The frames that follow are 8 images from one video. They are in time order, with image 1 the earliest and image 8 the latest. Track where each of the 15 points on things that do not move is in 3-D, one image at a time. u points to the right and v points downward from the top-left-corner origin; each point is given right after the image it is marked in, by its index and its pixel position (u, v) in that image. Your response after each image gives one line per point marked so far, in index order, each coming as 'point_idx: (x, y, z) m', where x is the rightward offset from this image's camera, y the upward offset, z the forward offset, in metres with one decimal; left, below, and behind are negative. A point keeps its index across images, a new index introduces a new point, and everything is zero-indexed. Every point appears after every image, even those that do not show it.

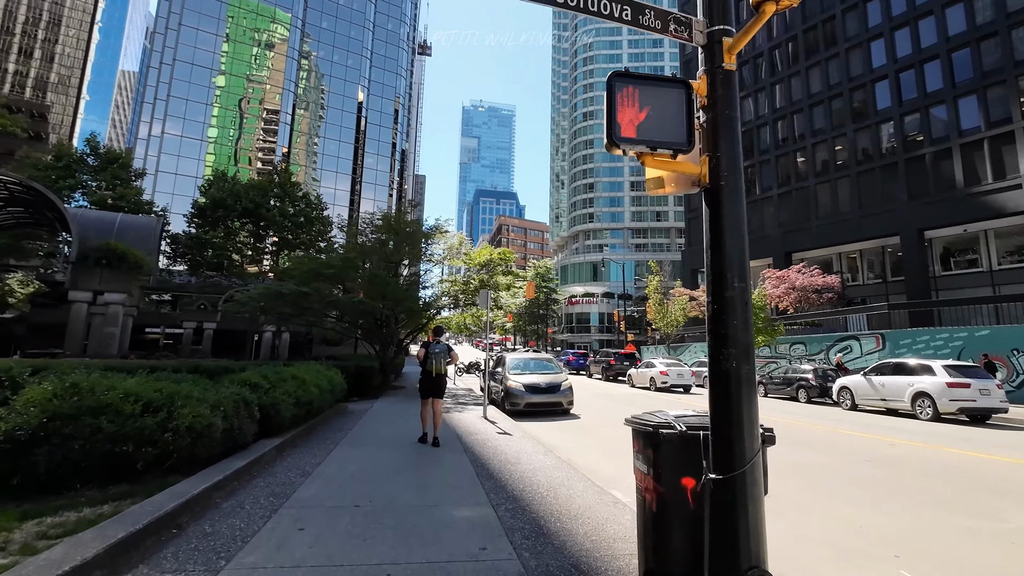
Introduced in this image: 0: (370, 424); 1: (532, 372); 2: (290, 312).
0: (-2.6, -2.5, +9.8) m
1: (+0.6, -2.2, +13.3) m
2: (-7.7, -0.7, +18.1) m
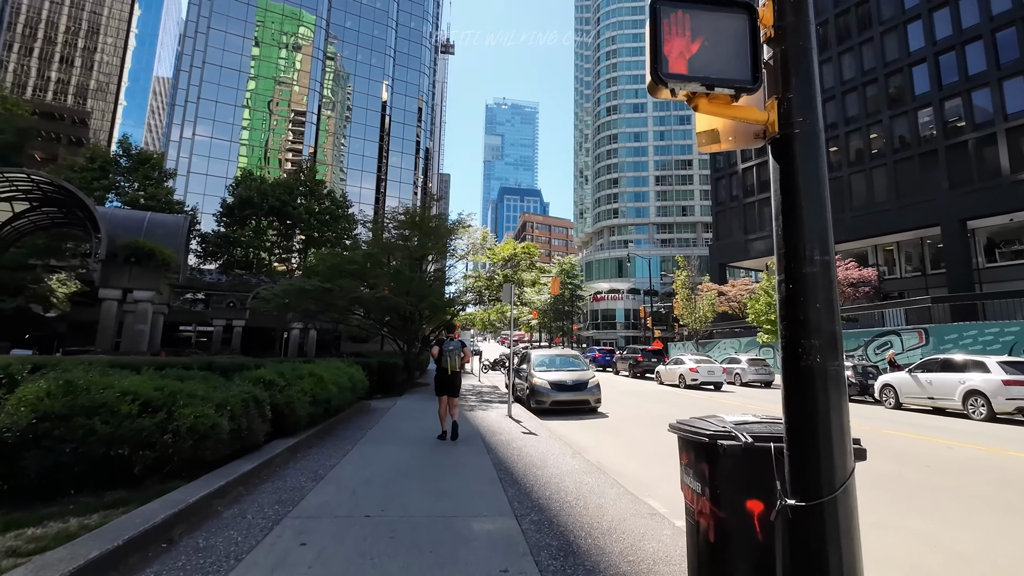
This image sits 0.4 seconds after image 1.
0: (-2.2, -2.4, +9.5) m
1: (+1.2, -2.0, +12.9) m
2: (-6.8, -0.6, +18.1) m
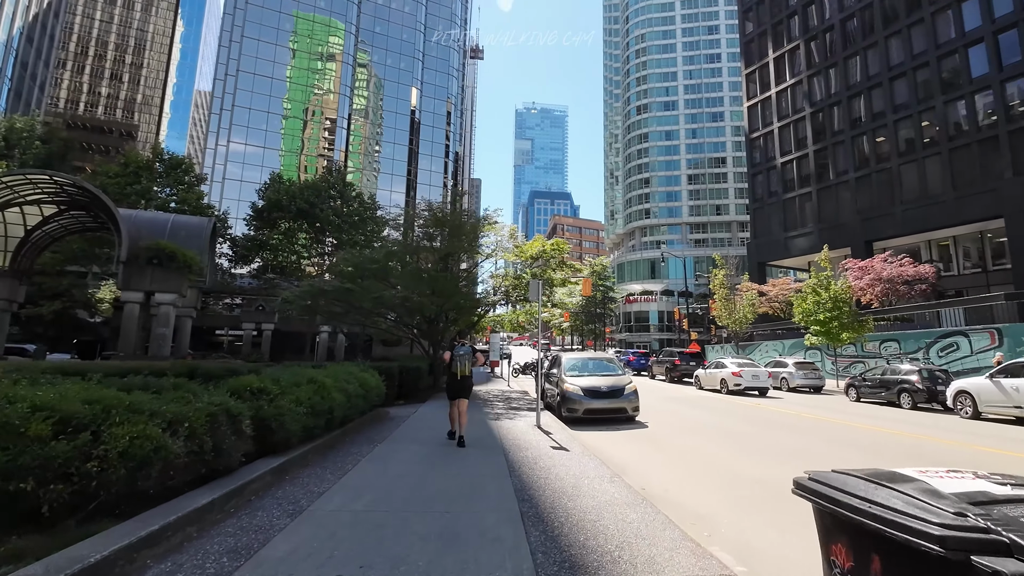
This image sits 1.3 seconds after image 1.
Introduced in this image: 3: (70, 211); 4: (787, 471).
0: (-1.7, -2.4, +8.7) m
1: (+1.8, -2.0, +11.9) m
2: (-5.8, -0.7, +17.5) m
3: (-14.6, +2.5, +17.4) m
4: (+3.7, -2.5, +7.0) m
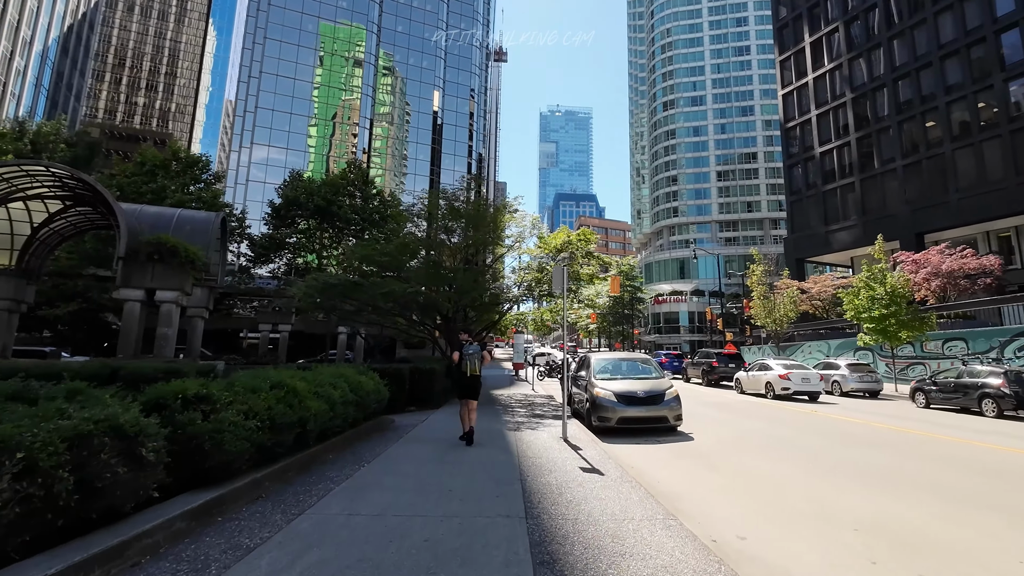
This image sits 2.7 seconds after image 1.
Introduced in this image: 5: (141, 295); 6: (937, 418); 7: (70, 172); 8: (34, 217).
0: (-1.4, -2.2, +7.3) m
1: (+2.3, -1.8, +10.4) m
2: (-5.1, -0.6, +16.4) m
3: (-13.9, +2.6, +16.7) m
4: (+3.9, -2.2, +5.4) m
5: (-10.8, -0.2, +15.2) m
6: (+11.0, -3.4, +13.5) m
7: (-12.2, +3.2, +14.4) m
8: (-15.8, +2.4, +17.3) m
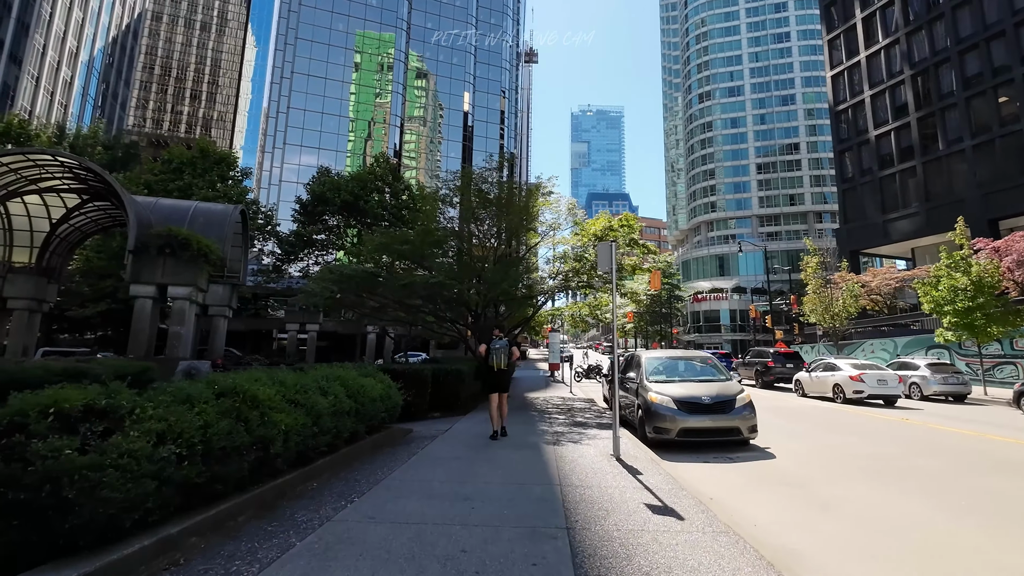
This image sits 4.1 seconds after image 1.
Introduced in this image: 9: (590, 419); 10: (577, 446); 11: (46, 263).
0: (-1.0, -2.0, +5.9) m
1: (+2.9, -1.5, +8.7) m
2: (-4.1, -0.4, +15.2) m
3: (-12.9, +2.6, +16.1) m
4: (+4.2, -2.0, +3.7) m
5: (-9.9, -0.1, +14.4) m
6: (+11.8, -3.0, +11.3) m
7: (-11.3, +3.3, +13.6) m
8: (-14.8, +2.4, +16.7) m
9: (+1.5, -2.6, +10.4) m
10: (+0.9, -2.2, +7.3) m
11: (-15.9, +0.9, +17.8) m
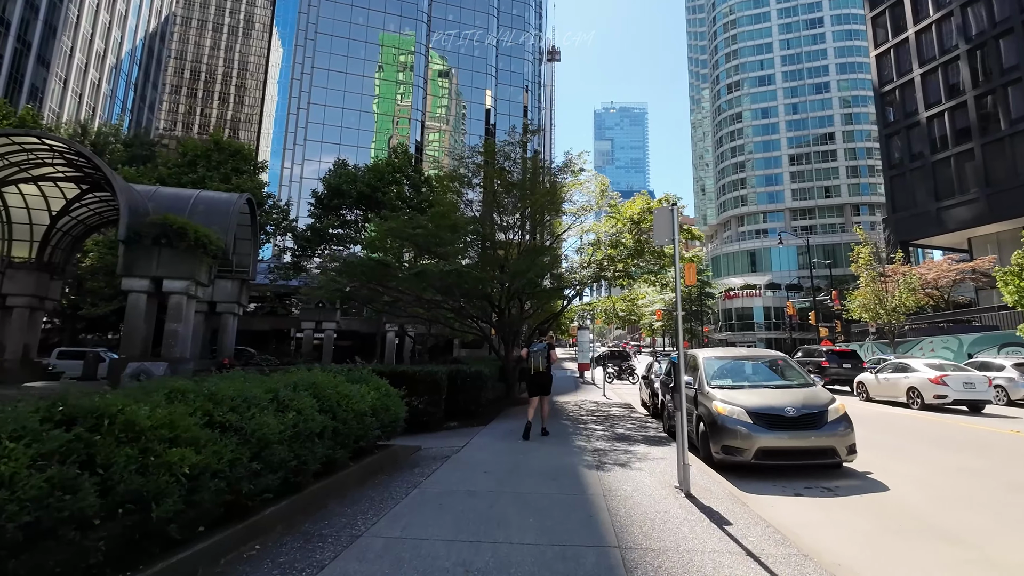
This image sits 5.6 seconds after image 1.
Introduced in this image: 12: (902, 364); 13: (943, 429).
0: (-0.7, -1.8, +4.4) m
1: (+3.3, -1.3, +7.0) m
2: (-3.4, -0.2, +13.8) m
3: (-12.2, +2.8, +15.1) m
4: (+4.4, -1.7, +1.9) m
5: (-9.2, 0.0, +13.3) m
6: (+12.3, -2.7, +9.2) m
7: (-10.7, +3.4, +12.6) m
8: (-14.0, +2.5, +15.8) m
9: (+2.0, -2.4, +8.8) m
10: (+1.3, -2.0, +5.7) m
11: (-15.1, +1.0, +16.9) m
12: (+11.1, -2.2, +14.8) m
13: (+8.2, -2.7, +10.1) m
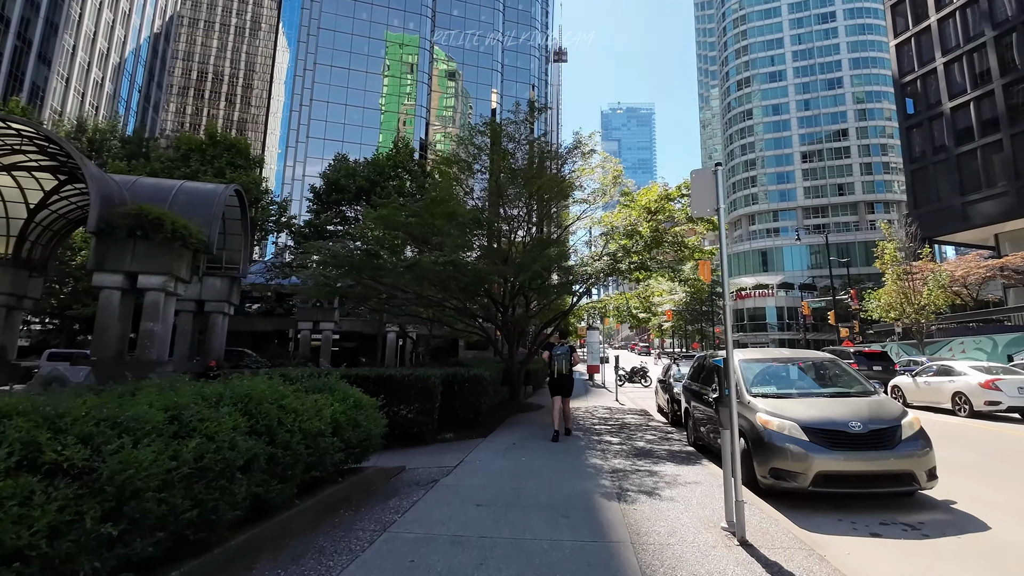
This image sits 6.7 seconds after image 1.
0: (-0.7, -1.7, +3.3) m
1: (+3.3, -1.2, +5.9) m
2: (-3.3, -0.1, +12.8) m
3: (-12.1, +2.9, +14.1) m
4: (+4.3, -1.6, +0.8) m
5: (-9.1, +0.1, +12.3) m
6: (+12.4, -2.6, +7.9) m
7: (-10.6, +3.5, +11.6) m
8: (-13.8, +2.6, +14.9) m
9: (+2.1, -2.3, +7.6) m
10: (+1.3, -1.9, +4.6) m
11: (-14.9, +1.0, +16.0) m
12: (+11.2, -2.0, +13.5) m
13: (+8.3, -2.5, +8.8) m
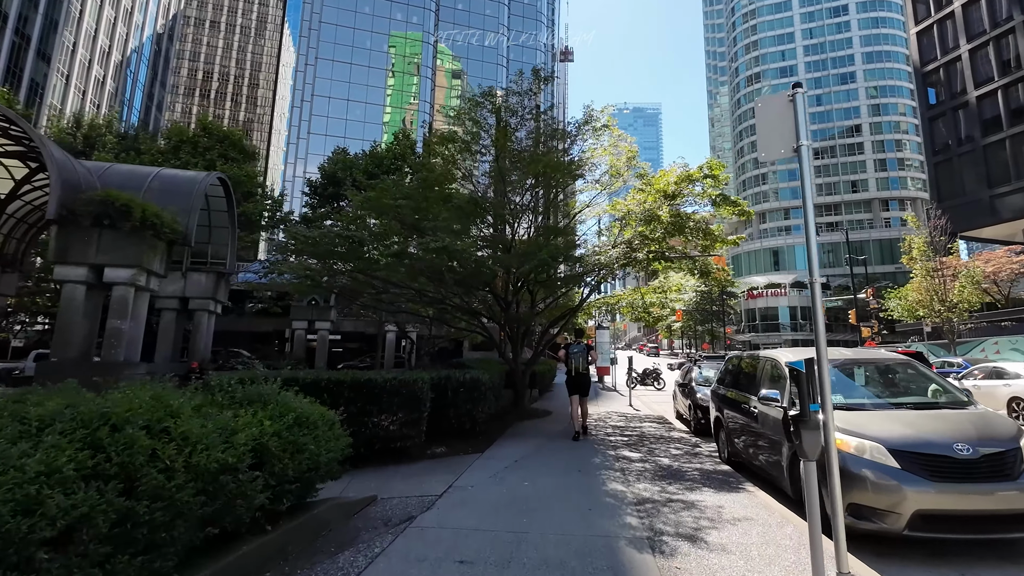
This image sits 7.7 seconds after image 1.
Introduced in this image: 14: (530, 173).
0: (-0.7, -1.5, +2.1) m
1: (+3.3, -1.0, +4.7) m
2: (-3.2, 0.0, +11.6) m
3: (-12.0, +3.0, +13.1) m
4: (+4.2, -1.4, -0.5) m
5: (-9.0, +0.3, +11.2) m
6: (+12.4, -2.4, +6.5) m
7: (-10.5, +3.6, +10.6) m
8: (-13.7, +2.7, +13.9) m
9: (+2.1, -2.1, +6.4) m
10: (+1.3, -1.7, +3.4) m
11: (-14.8, +1.1, +15.1) m
12: (+11.3, -1.9, +12.2) m
13: (+8.3, -2.4, +7.5) m
14: (+0.4, +2.5, +11.3) m
